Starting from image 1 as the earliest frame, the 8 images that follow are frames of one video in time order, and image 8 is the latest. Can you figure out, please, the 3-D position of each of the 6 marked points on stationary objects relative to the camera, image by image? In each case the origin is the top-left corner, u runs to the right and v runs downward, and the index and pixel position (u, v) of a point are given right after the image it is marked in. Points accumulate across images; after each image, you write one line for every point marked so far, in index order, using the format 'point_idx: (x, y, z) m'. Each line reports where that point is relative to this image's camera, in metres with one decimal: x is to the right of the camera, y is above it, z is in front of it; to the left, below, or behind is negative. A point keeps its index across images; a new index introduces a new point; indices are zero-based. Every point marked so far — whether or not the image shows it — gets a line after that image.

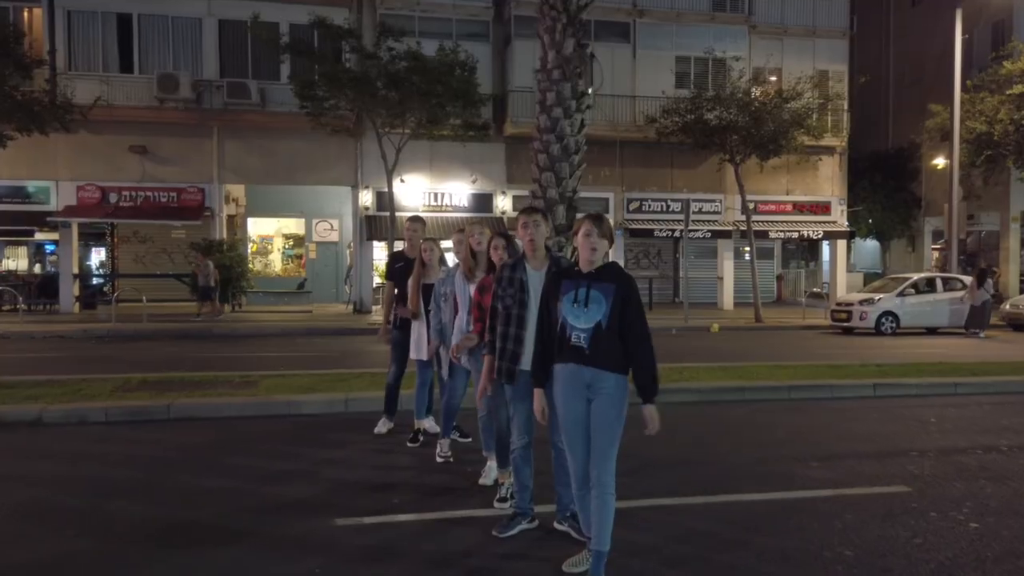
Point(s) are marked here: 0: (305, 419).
0: (-2.1, -1.3, +8.1) m
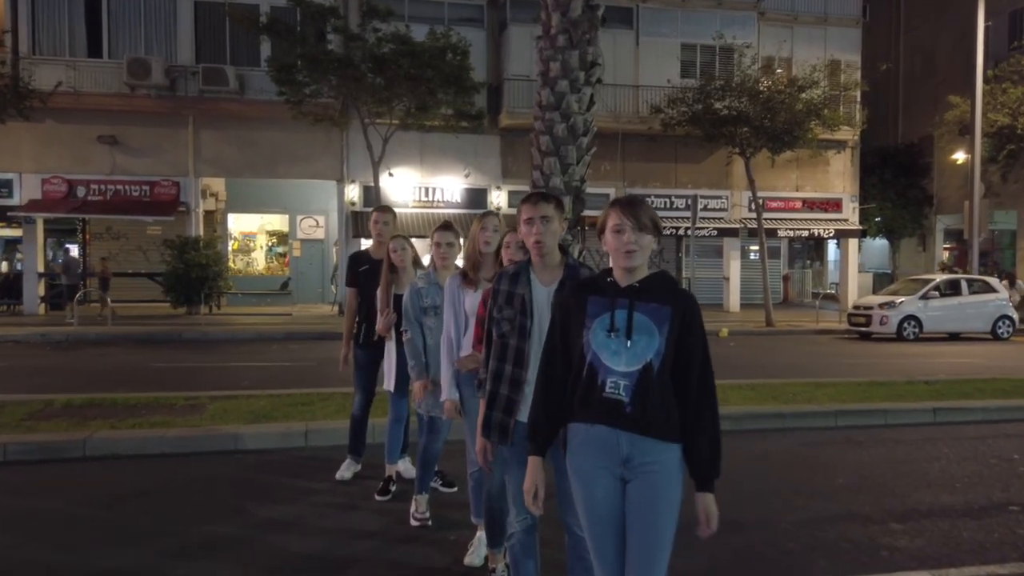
0: (-2.1, -1.4, +6.6) m
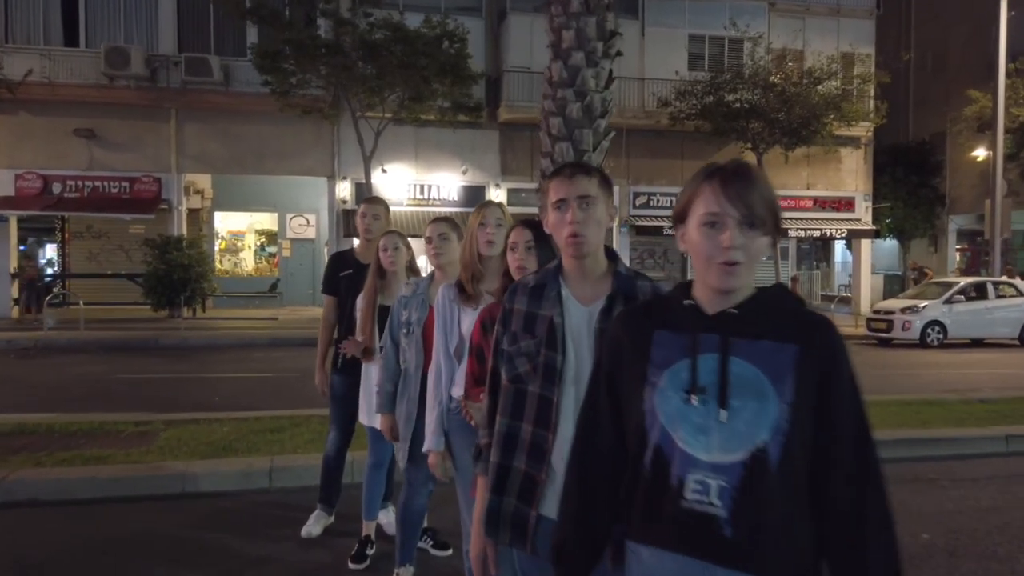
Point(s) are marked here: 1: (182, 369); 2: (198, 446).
0: (-2.0, -1.4, +5.5) m
1: (-5.3, -1.3, +13.4) m
2: (-2.4, -1.2, +6.3) m
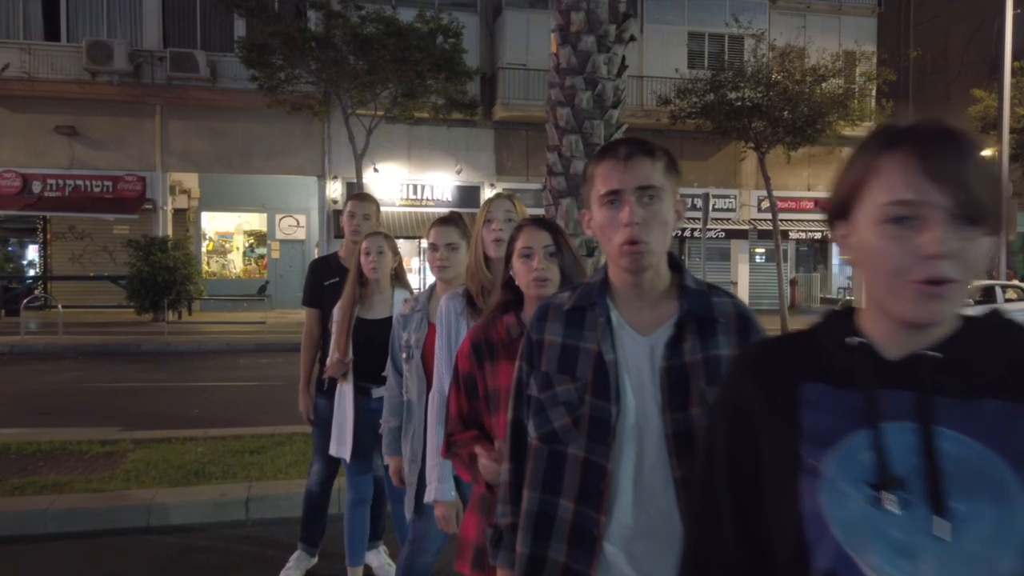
0: (-2.0, -1.5, +4.8) m
1: (-5.4, -1.4, +12.8) m
2: (-2.4, -1.2, +5.7) m
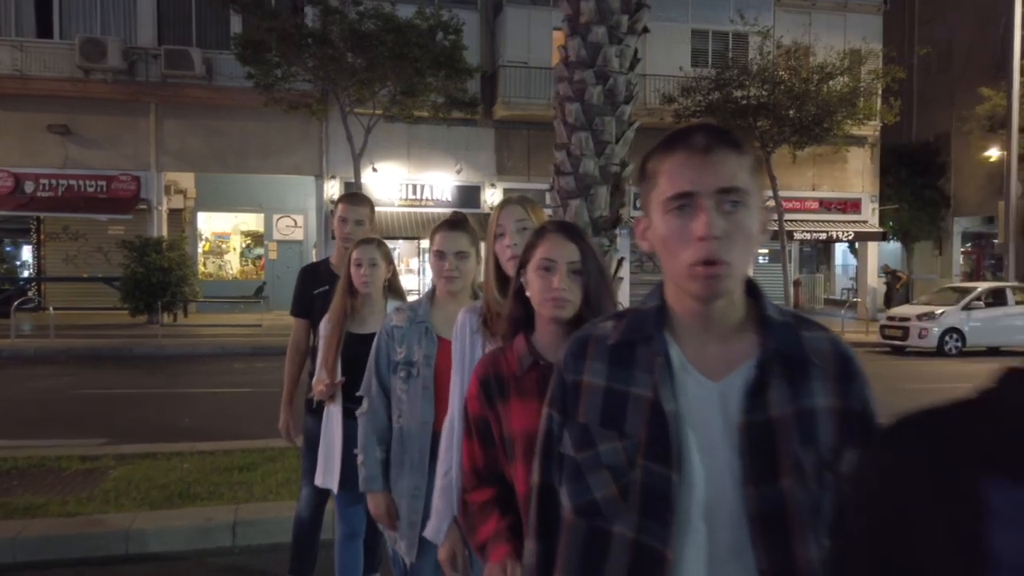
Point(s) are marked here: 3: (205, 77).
0: (-2.0, -1.5, +4.5) m
1: (-5.3, -1.4, +12.4) m
2: (-2.3, -1.3, +5.4) m
3: (-7.3, +5.1, +19.9) m
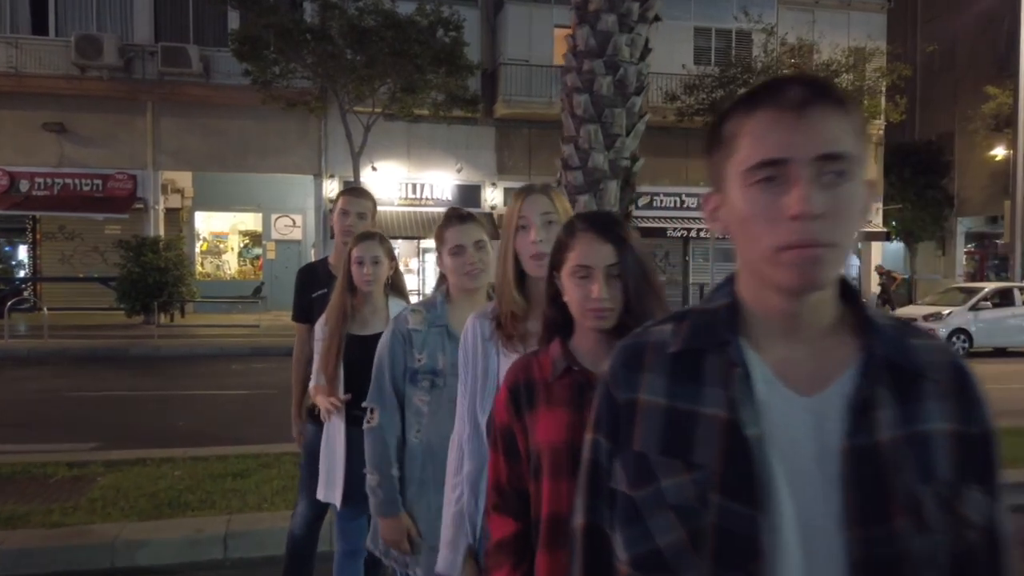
0: (-1.9, -1.5, +4.2) m
1: (-5.3, -1.4, +12.2) m
2: (-2.3, -1.3, +5.1) m
3: (-7.3, +5.1, +19.6) m
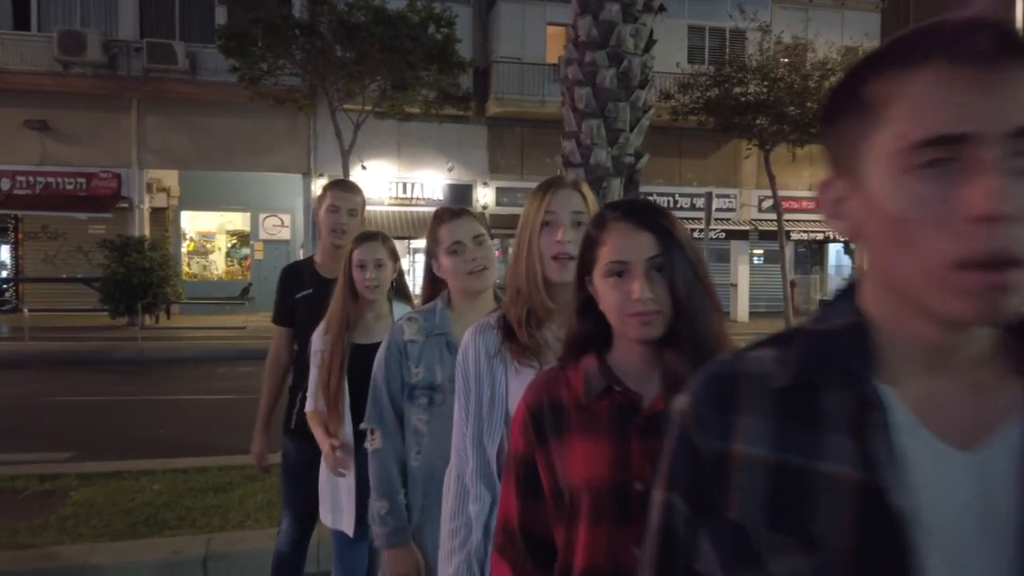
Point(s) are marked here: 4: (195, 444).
0: (-1.9, -1.5, +3.9) m
1: (-5.4, -1.4, +11.8) m
2: (-2.3, -1.3, +4.8) m
3: (-7.5, +5.0, +19.3) m
4: (-3.0, -1.5, +7.9) m
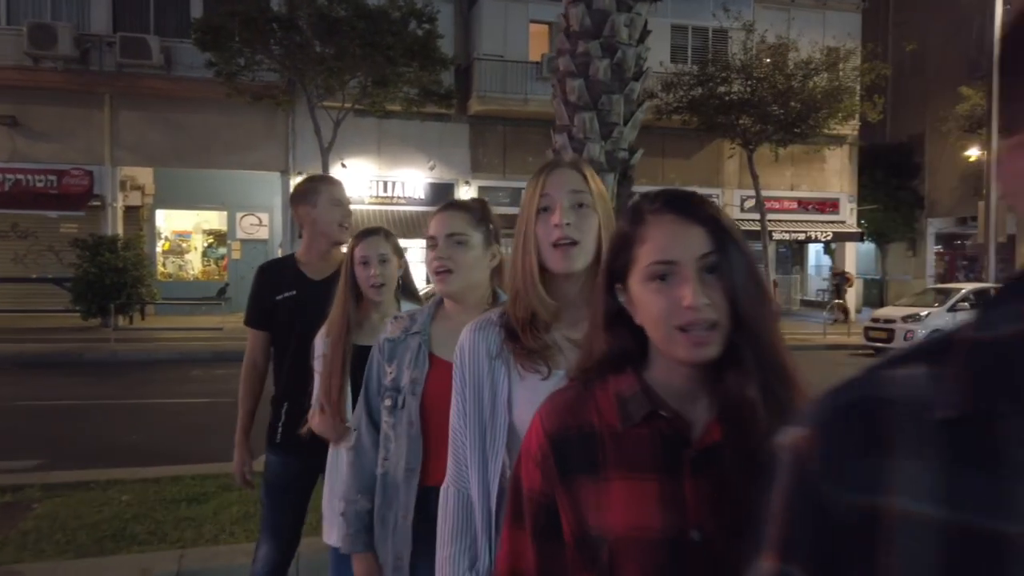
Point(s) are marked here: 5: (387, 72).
0: (-1.9, -1.5, +3.6) m
1: (-5.6, -1.4, +11.4) m
2: (-2.3, -1.3, +4.5) m
3: (-7.9, +5.0, +18.8) m
4: (-3.1, -1.5, +7.6) m
5: (-2.4, +4.1, +15.9) m
